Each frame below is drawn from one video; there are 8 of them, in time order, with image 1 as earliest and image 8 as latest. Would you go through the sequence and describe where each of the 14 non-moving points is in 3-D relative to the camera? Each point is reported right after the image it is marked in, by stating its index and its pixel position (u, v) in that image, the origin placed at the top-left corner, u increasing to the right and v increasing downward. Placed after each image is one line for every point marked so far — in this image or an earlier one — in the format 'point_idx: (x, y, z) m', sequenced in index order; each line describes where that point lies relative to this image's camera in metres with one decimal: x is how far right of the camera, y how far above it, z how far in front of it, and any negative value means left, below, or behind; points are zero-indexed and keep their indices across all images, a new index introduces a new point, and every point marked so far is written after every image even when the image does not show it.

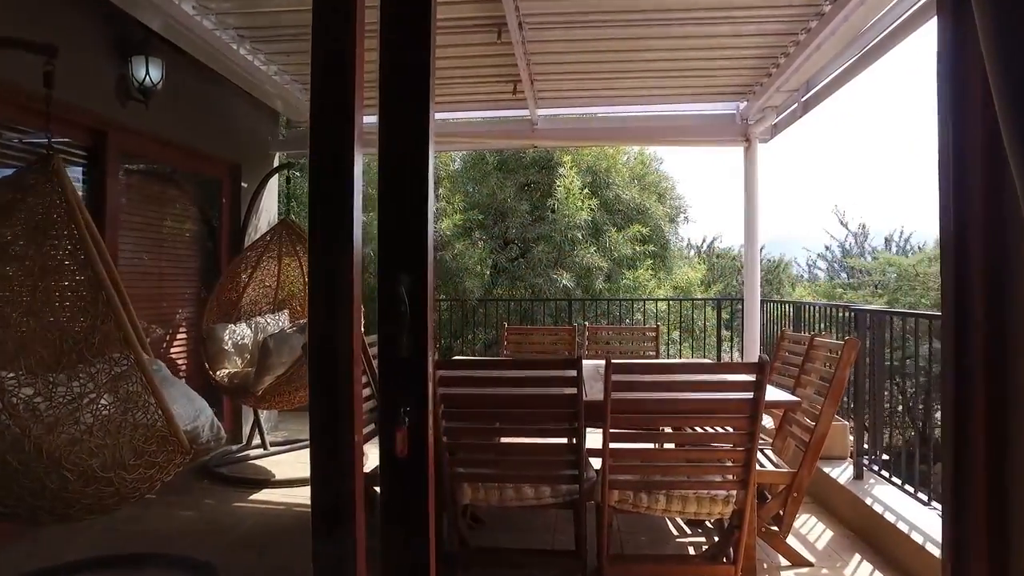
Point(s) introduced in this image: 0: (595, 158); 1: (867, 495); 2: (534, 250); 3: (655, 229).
0: (+0.8, +1.3, +7.2) m
1: (+1.6, -0.9, +3.3) m
2: (+0.2, +0.4, +6.9) m
3: (+1.4, +0.6, +7.4) m
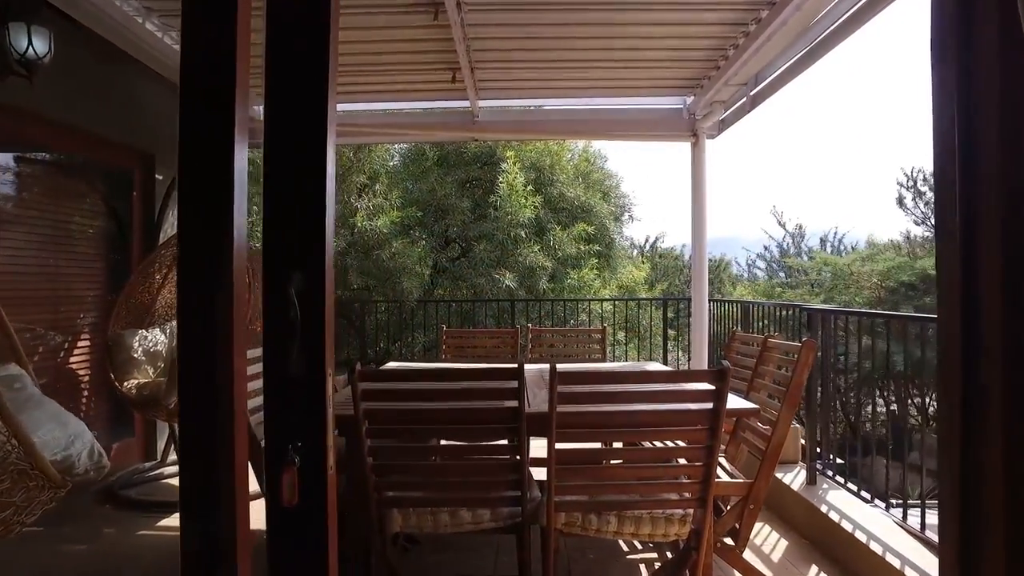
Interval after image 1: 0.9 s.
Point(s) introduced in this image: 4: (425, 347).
0: (+0.3, +1.3, +7.0) m
1: (+1.3, -0.9, +3.1) m
2: (-0.4, +0.4, +6.6) m
3: (+0.9, +0.6, +7.2) m
4: (-0.8, -0.5, +6.3) m
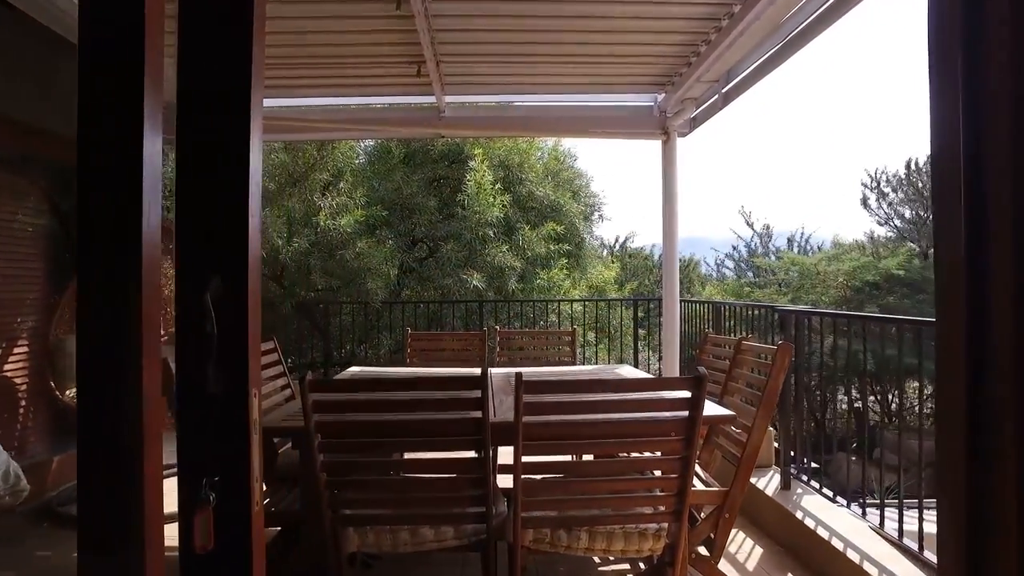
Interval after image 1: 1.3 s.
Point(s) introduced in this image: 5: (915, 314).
0: (0.0, +1.3, +6.9) m
1: (+1.2, -0.9, +3.1) m
2: (-0.6, +0.4, +6.5) m
3: (+0.6, +0.6, +7.1) m
4: (-1.0, -0.5, +6.1) m
5: (+7.2, -0.4, +13.0) m
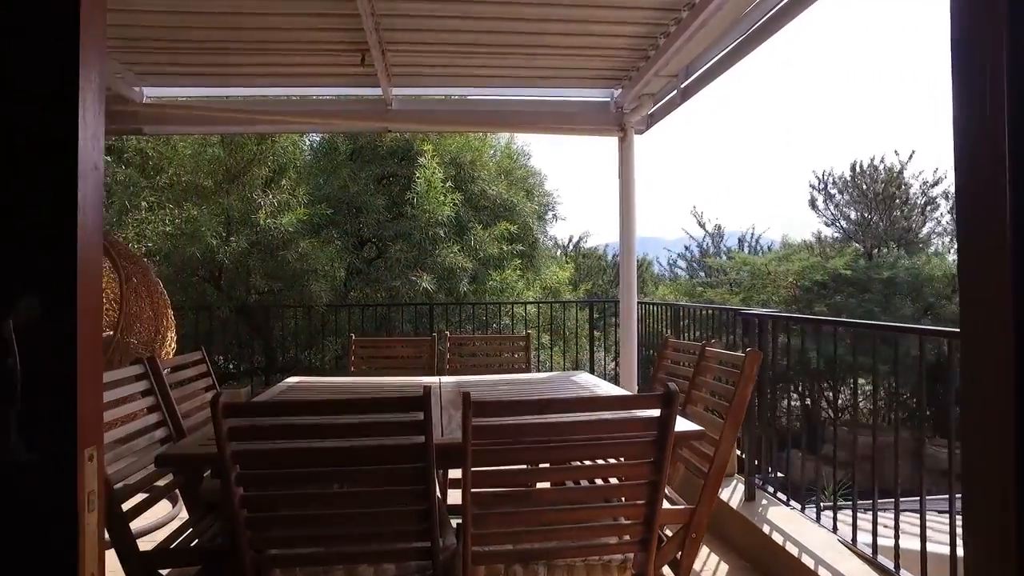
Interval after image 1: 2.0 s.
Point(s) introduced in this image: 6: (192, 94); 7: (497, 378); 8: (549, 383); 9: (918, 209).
0: (-0.5, +1.3, +6.6) m
1: (+1.0, -0.9, +2.9) m
2: (-1.0, +0.3, +6.2) m
3: (+0.1, +0.6, +6.9) m
4: (-1.4, -0.5, +5.8) m
5: (+6.3, -0.4, +13.2) m
6: (-2.0, +1.2, +4.5) m
7: (-0.1, -0.4, +3.4) m
8: (+0.2, -0.4, +3.3) m
9: (+8.3, +1.6, +15.0) m
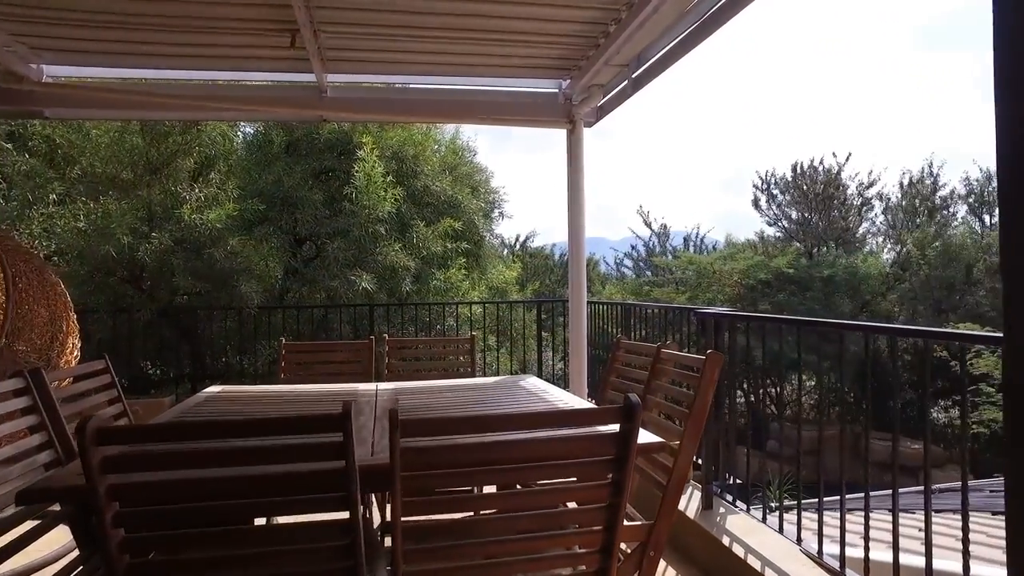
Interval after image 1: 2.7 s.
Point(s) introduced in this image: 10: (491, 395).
0: (-1.0, +1.3, +6.4) m
1: (+0.8, -0.9, +2.8) m
2: (-1.5, +0.3, +5.9) m
3: (-0.4, +0.6, +6.7) m
4: (-1.8, -0.5, +5.5) m
5: (+5.3, -0.4, +13.4) m
6: (-2.3, +1.2, +4.1) m
7: (-0.3, -0.4, +3.2) m
8: (-0.1, -0.4, +3.1) m
9: (+7.2, +1.6, +15.3) m
10: (-0.1, -0.4, +2.9) m
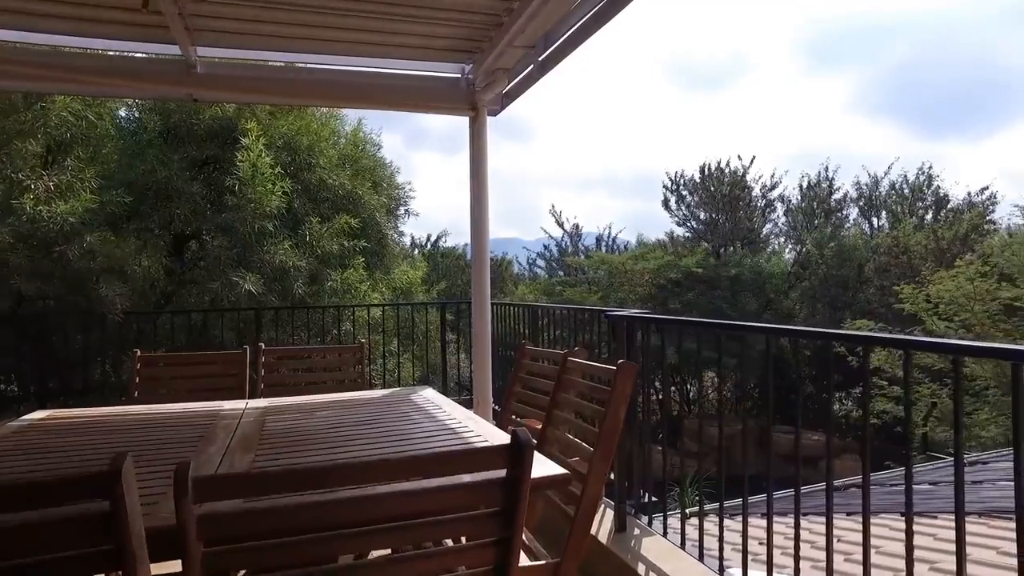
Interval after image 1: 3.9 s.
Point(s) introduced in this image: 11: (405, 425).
0: (-1.8, +1.3, +5.9) m
1: (+0.4, -0.9, +2.5) m
2: (-2.2, +0.3, +5.4) m
3: (-1.2, +0.6, +6.3) m
4: (-2.5, -0.6, +4.9) m
5: (+3.7, -0.4, +13.6) m
6: (-2.8, +1.2, +3.5) m
7: (-0.7, -0.4, +2.8) m
8: (-0.5, -0.4, +2.7) m
9: (+5.3, +1.6, +15.7) m
10: (-0.5, -0.4, +2.5) m
11: (-0.3, -0.4, +2.3) m
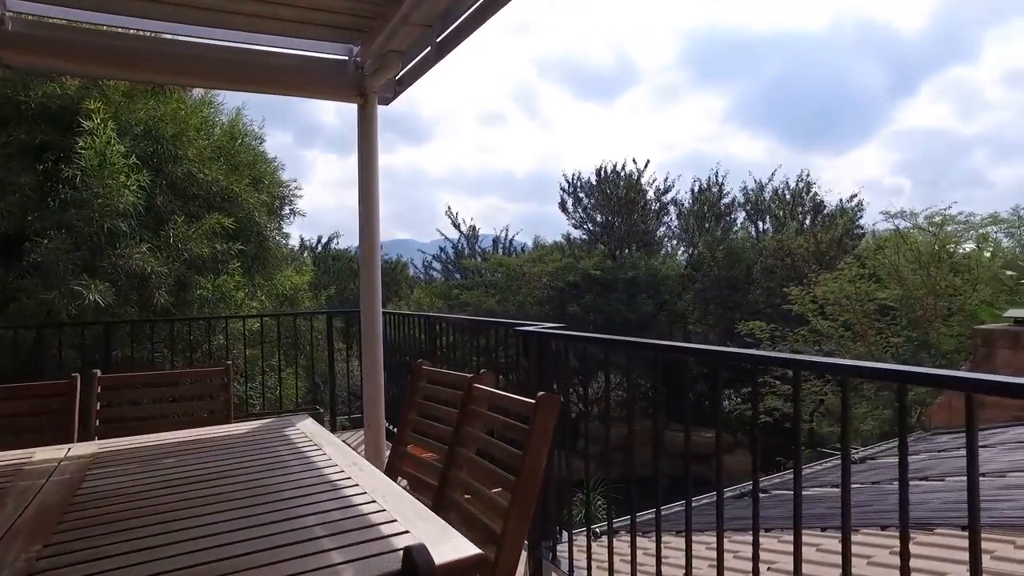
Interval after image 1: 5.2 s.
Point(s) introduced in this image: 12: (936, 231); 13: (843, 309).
0: (-2.5, +1.2, +5.2) m
1: (+0.1, -1.0, +2.2) m
2: (-2.9, +0.3, +4.6) m
3: (-2.1, +0.5, +5.7) m
4: (-3.1, -0.6, +4.1) m
5: (+1.8, -0.4, +13.6) m
6: (-3.3, +1.1, +2.7) m
7: (-1.1, -0.5, +2.3) m
8: (-0.8, -0.5, +2.2) m
9: (+3.1, +1.6, +15.9) m
10: (-0.8, -0.5, +2.1) m
11: (-0.6, -0.5, +1.8) m
12: (+6.5, +0.9, +11.2) m
13: (+5.1, -0.3, +11.3) m
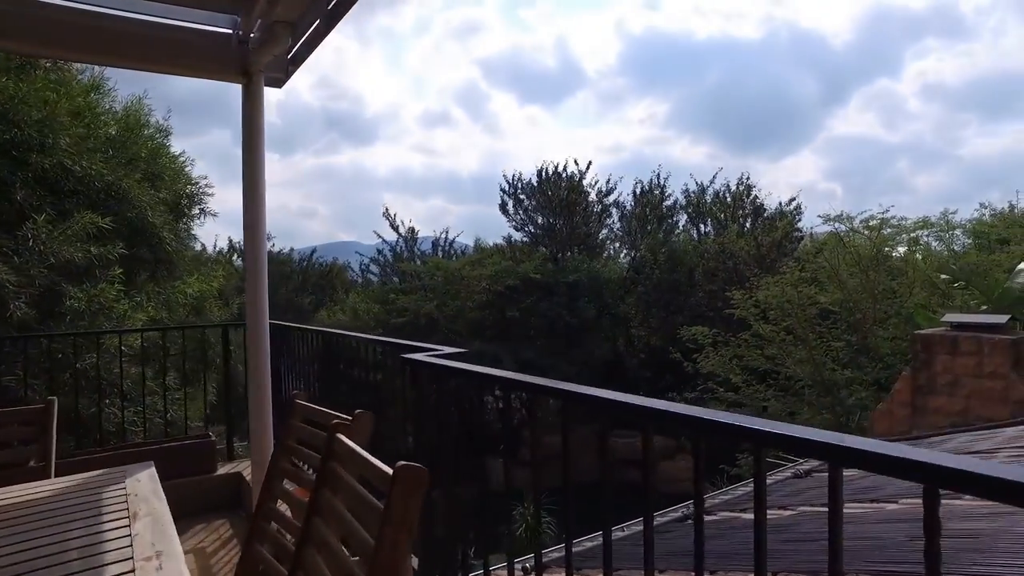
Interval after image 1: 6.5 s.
0: (-3.0, +1.1, +4.5) m
1: (-0.1, -1.0, +1.7) m
2: (-3.4, +0.2, +3.9) m
3: (-2.6, +0.5, +5.0) m
4: (-3.5, -0.7, +3.4) m
5: (+0.7, -0.5, +13.2) m
6: (-3.6, +1.1, +2.0) m
7: (-1.3, -0.5, +1.7) m
8: (-1.1, -0.5, +1.7) m
9: (+1.8, +1.5, +15.7) m
10: (-1.0, -0.5, +1.5) m
11: (-0.9, -0.5, +1.3) m
12: (+5.5, +0.8, +11.2) m
13: (+4.2, -0.4, +11.2) m
